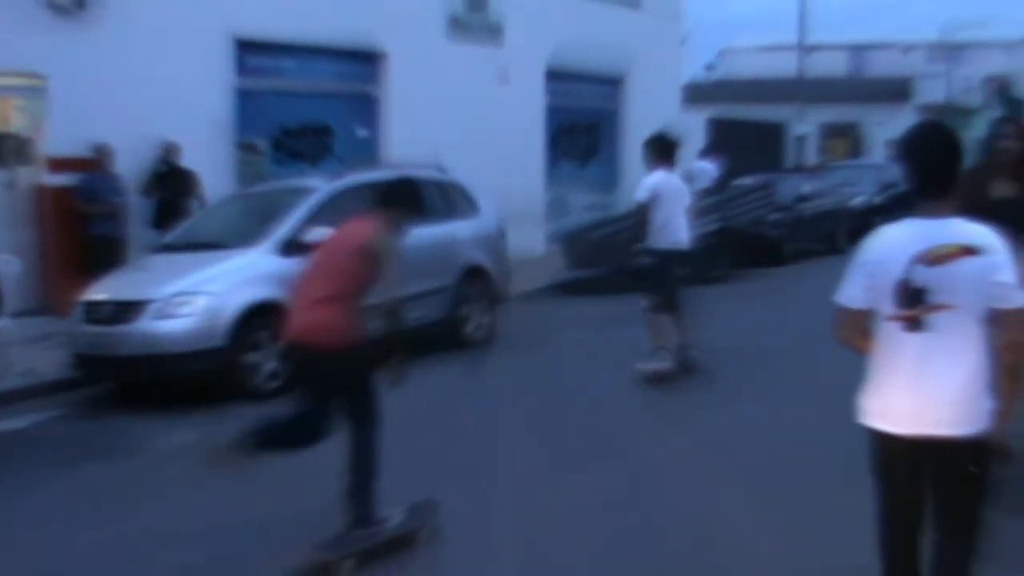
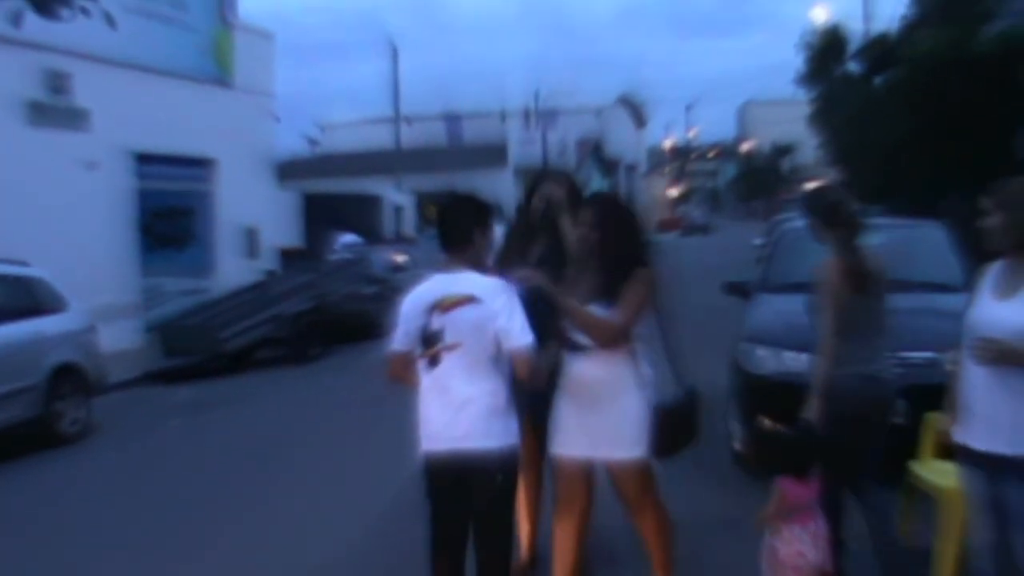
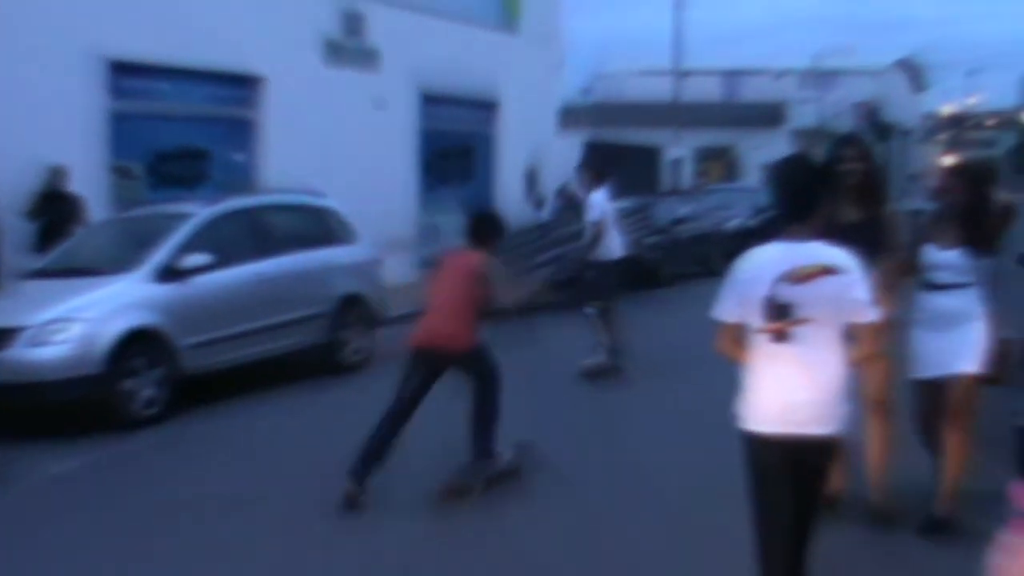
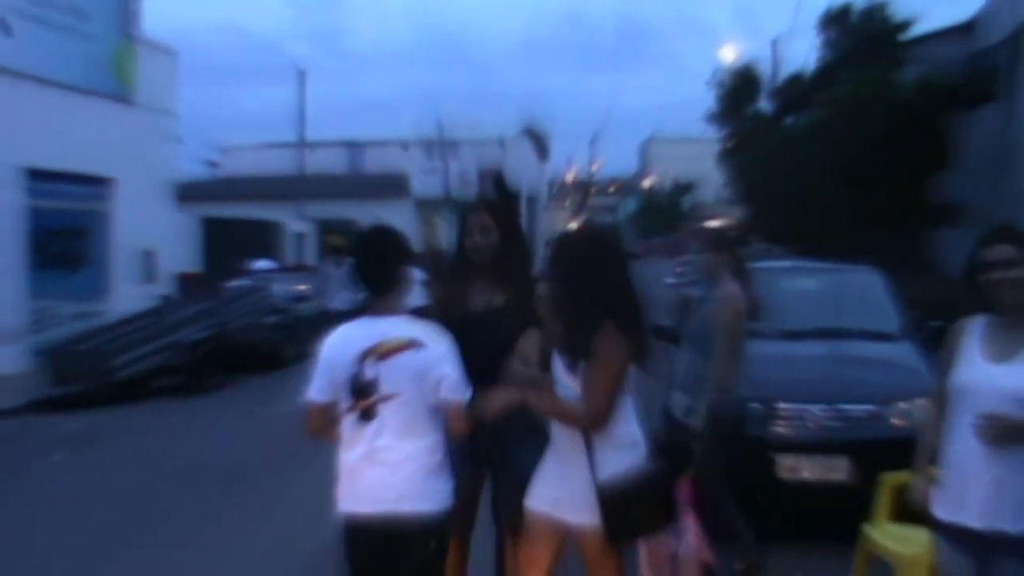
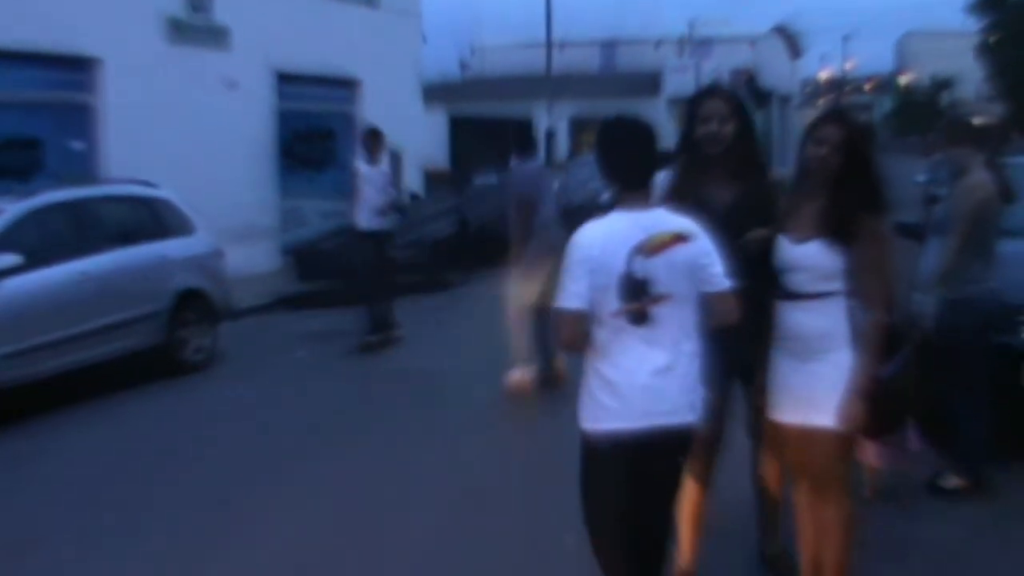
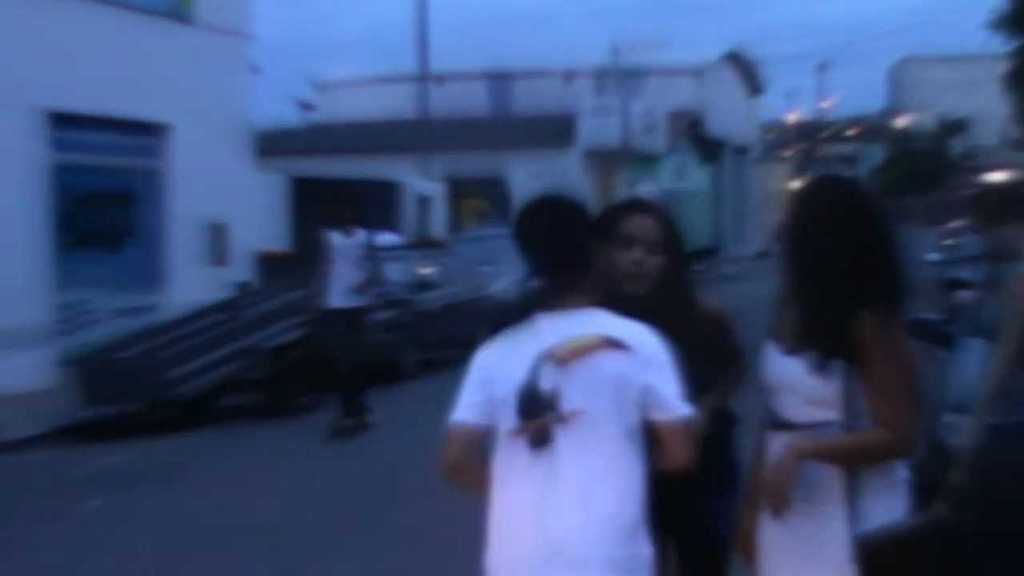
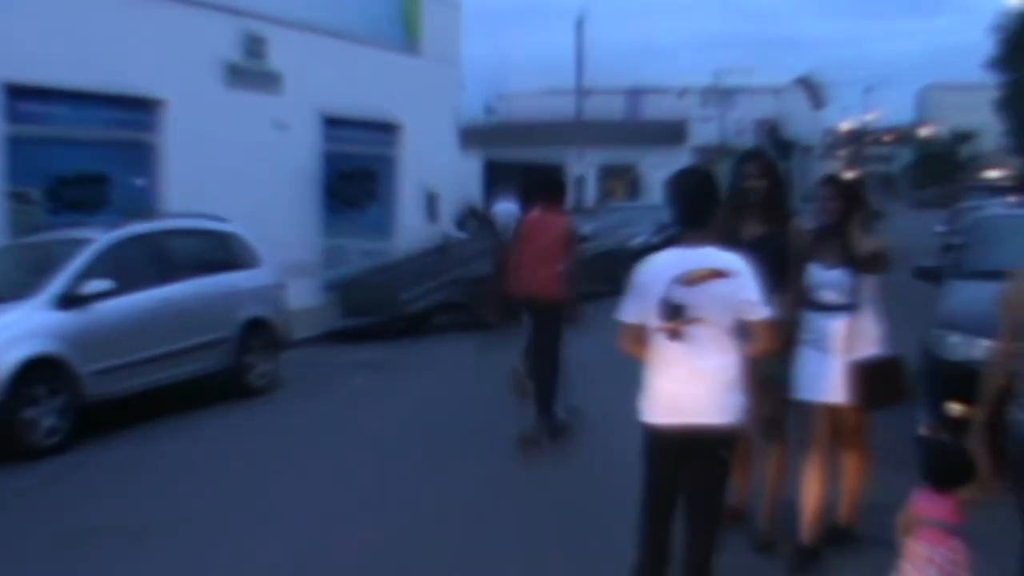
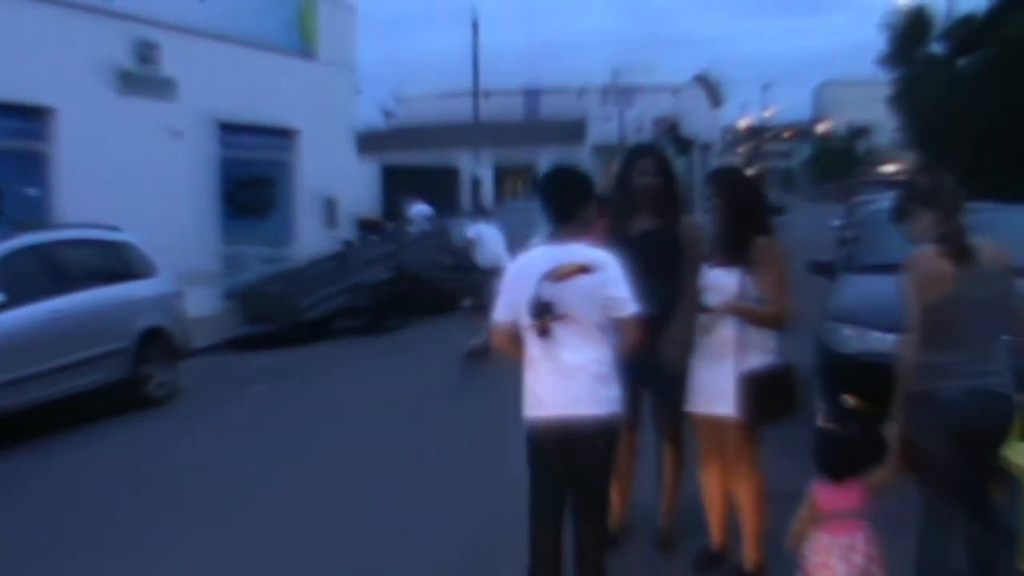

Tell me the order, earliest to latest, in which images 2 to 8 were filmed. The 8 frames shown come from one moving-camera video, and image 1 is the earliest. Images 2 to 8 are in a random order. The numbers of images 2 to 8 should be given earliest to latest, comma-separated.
3, 7, 8, 2, 4, 6, 5
